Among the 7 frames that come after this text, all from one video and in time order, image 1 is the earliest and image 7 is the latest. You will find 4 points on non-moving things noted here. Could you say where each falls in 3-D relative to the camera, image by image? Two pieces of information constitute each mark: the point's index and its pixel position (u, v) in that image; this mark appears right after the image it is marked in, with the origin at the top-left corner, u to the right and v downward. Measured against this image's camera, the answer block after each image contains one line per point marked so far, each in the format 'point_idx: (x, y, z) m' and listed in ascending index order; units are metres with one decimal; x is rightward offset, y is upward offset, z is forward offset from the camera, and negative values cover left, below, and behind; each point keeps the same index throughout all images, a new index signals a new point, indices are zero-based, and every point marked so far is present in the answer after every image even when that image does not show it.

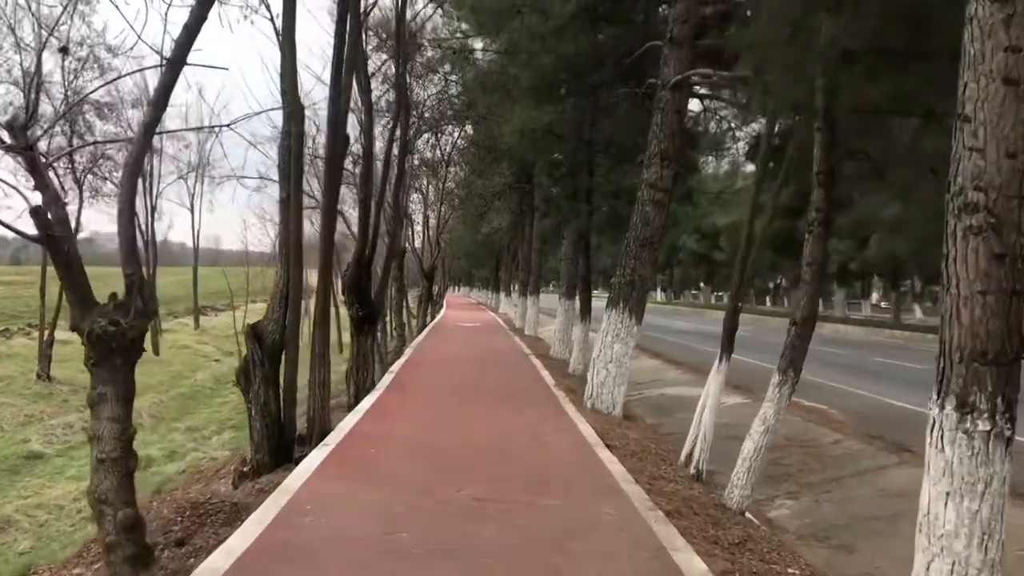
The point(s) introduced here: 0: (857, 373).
0: (+7.4, -1.8, +19.4) m
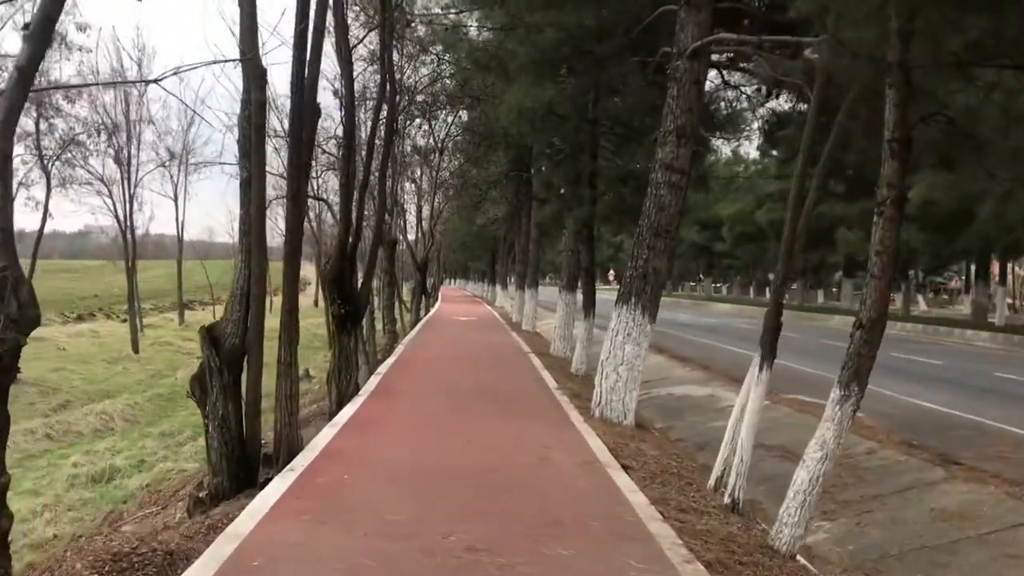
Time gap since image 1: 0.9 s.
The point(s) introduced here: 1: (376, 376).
0: (+7.4, -1.7, +18.2) m
1: (-2.0, -1.3, +13.0) m
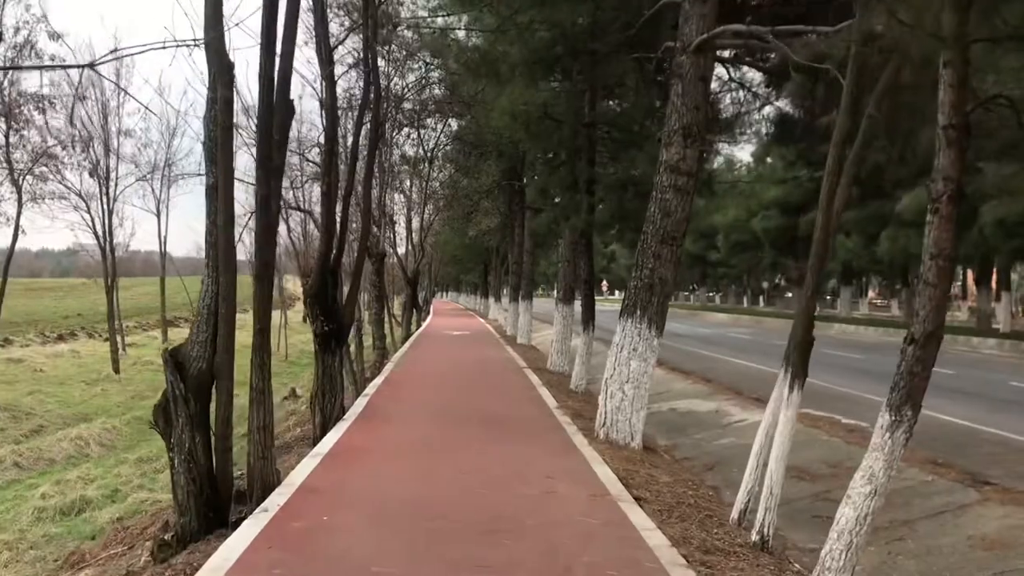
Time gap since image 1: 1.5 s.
0: (+7.3, -1.8, +17.6) m
1: (-2.0, -1.5, +12.2) m
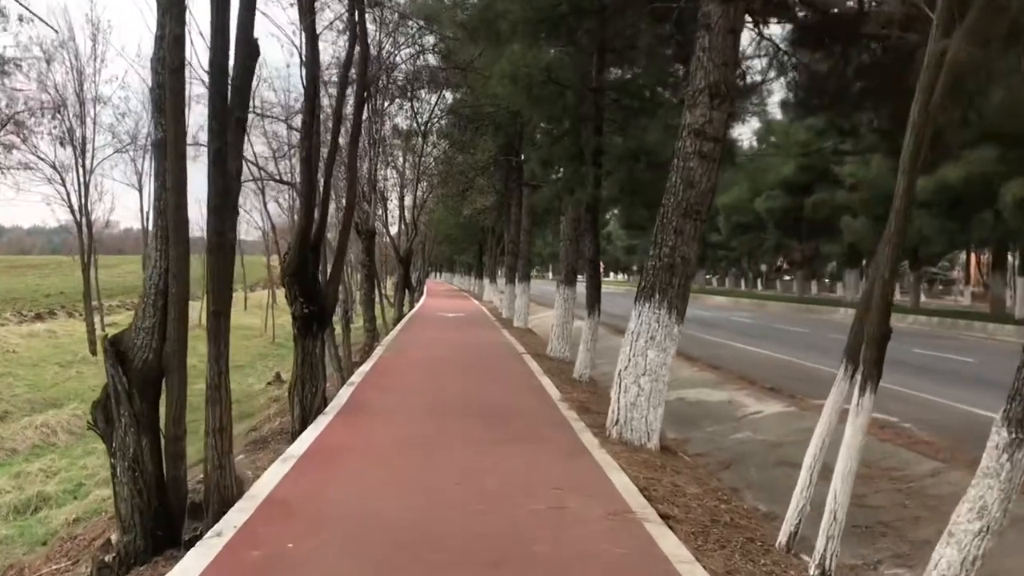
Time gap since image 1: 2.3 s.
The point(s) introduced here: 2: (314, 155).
0: (+7.2, -1.5, +16.6) m
1: (-2.0, -1.2, +11.2) m
2: (-2.2, +1.5, +10.1) m
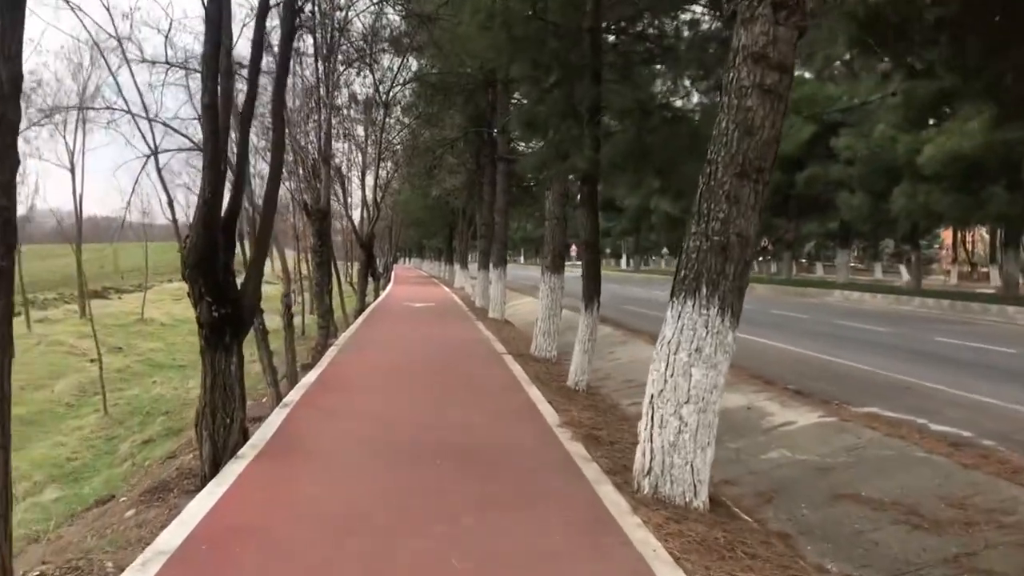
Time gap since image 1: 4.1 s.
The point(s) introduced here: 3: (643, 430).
0: (+6.9, -1.2, +14.4) m
1: (-2.2, -1.1, +8.6) m
2: (-2.4, +1.5, +7.5) m
3: (+0.8, -0.9, +5.9) m
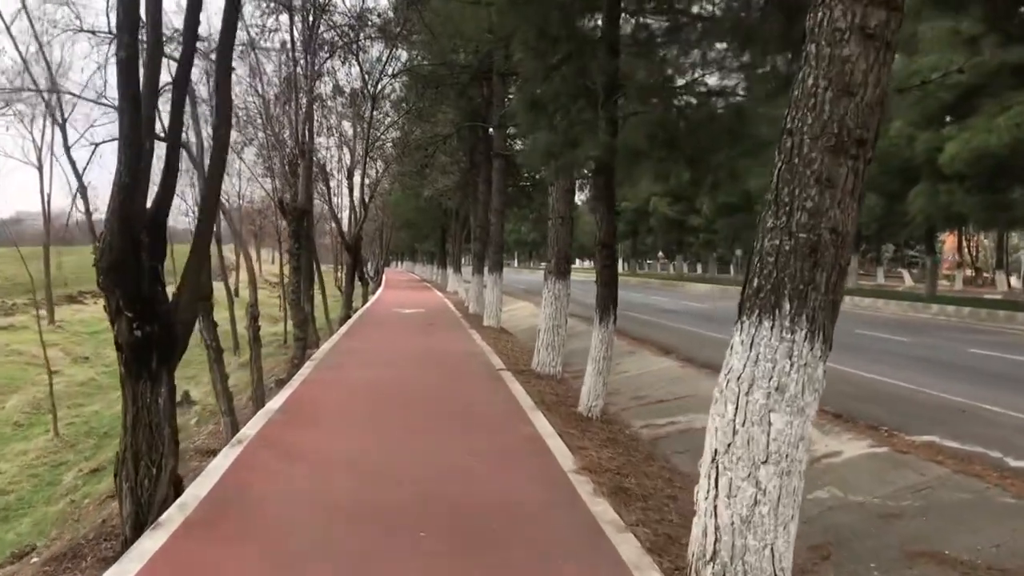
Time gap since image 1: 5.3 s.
0: (+6.8, -1.3, +12.8) m
1: (-2.2, -1.2, +7.0) m
2: (-2.3, +1.4, +5.9) m
3: (+0.9, -1.0, +4.4) m
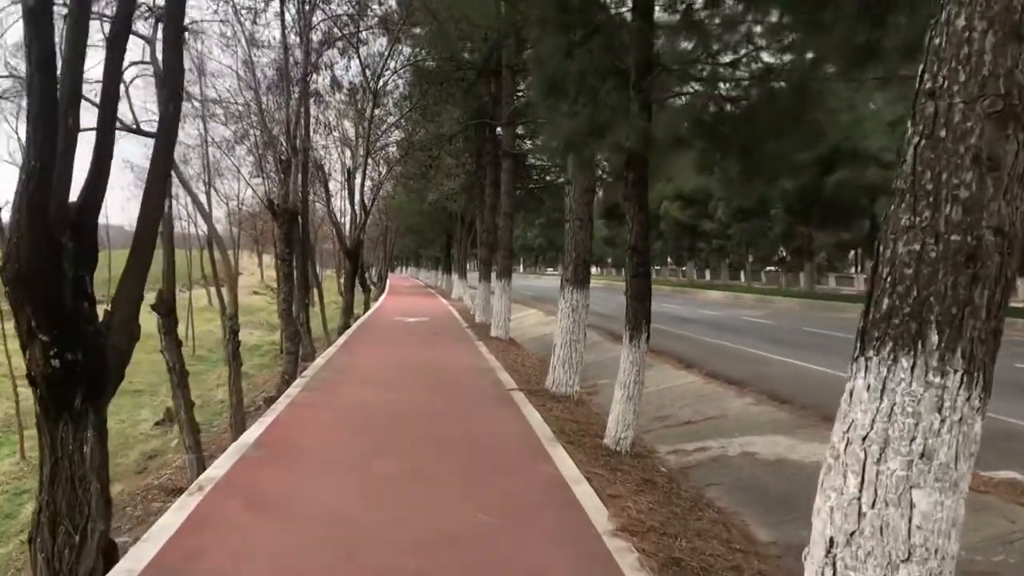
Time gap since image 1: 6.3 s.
0: (+7.0, -1.5, +11.6) m
1: (-2.0, -1.3, +5.8) m
2: (-2.2, +1.4, +4.7) m
3: (+1.0, -1.1, +3.1) m
